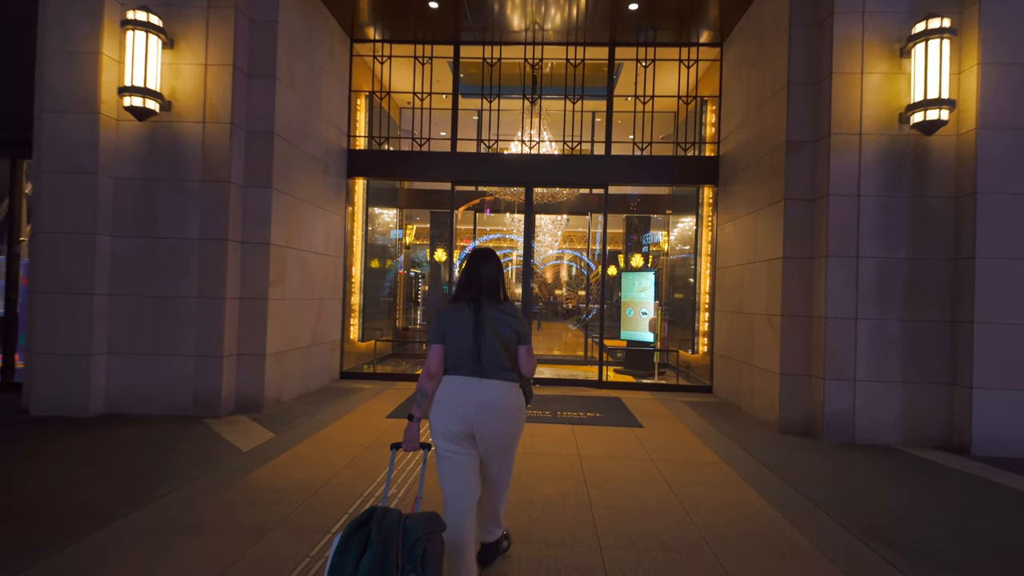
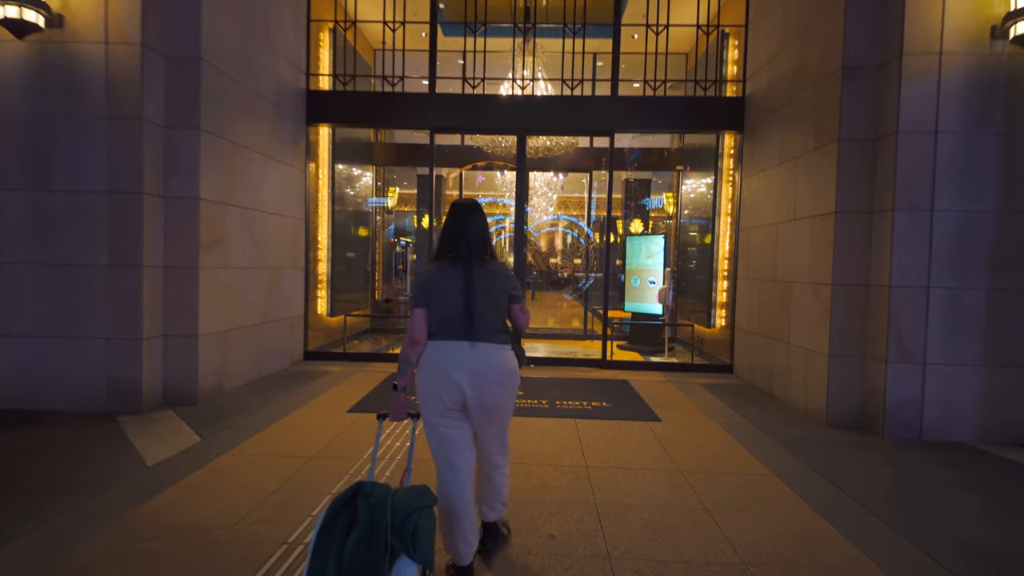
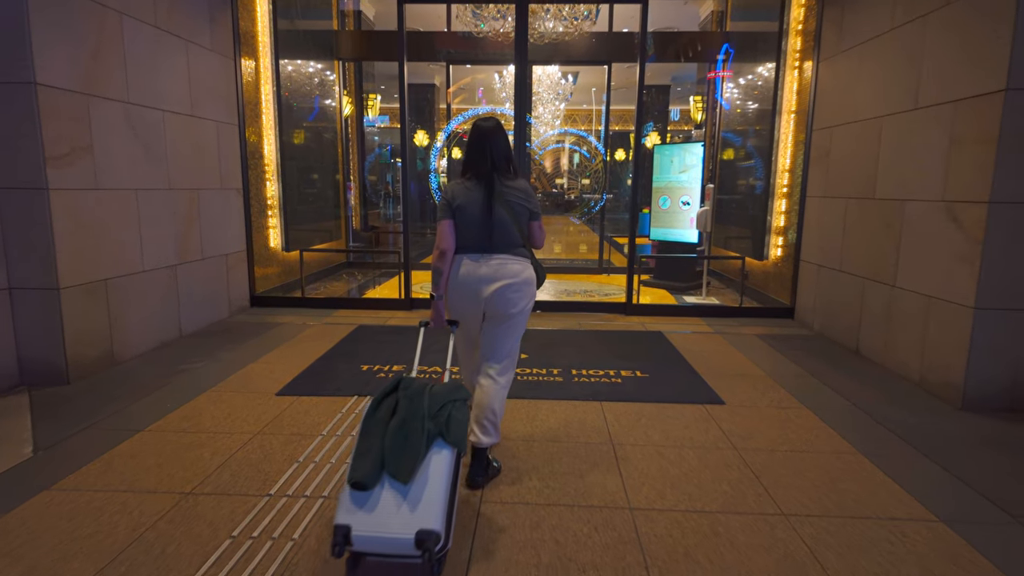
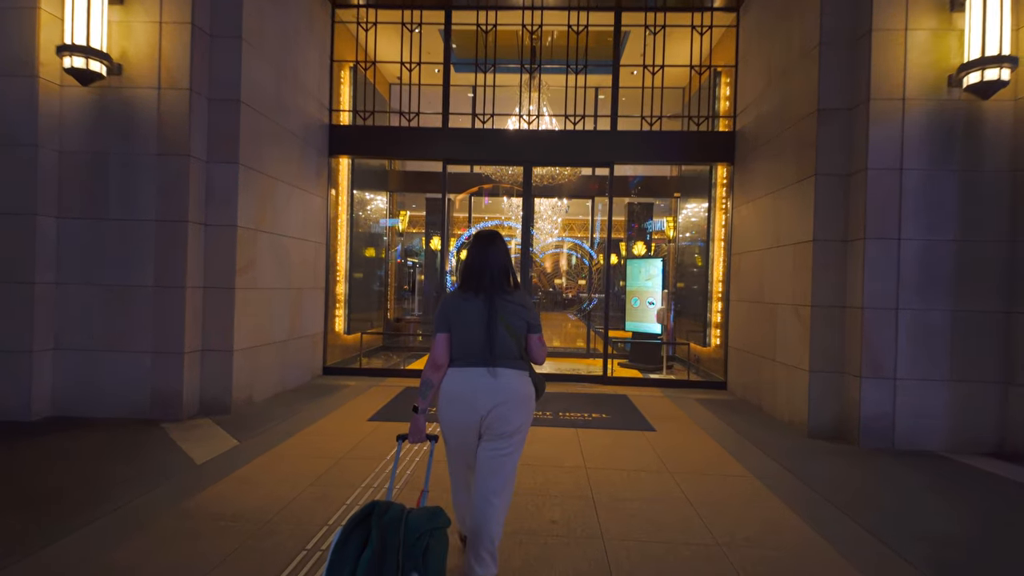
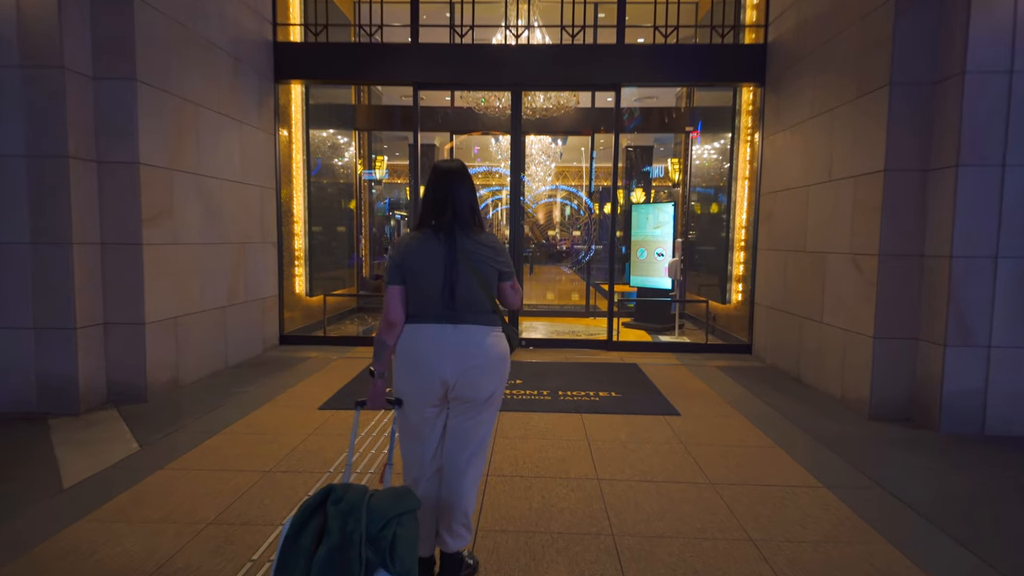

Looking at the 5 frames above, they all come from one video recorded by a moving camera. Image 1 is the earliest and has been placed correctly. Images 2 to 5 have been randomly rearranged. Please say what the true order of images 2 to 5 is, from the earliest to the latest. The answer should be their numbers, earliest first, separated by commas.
4, 2, 5, 3
